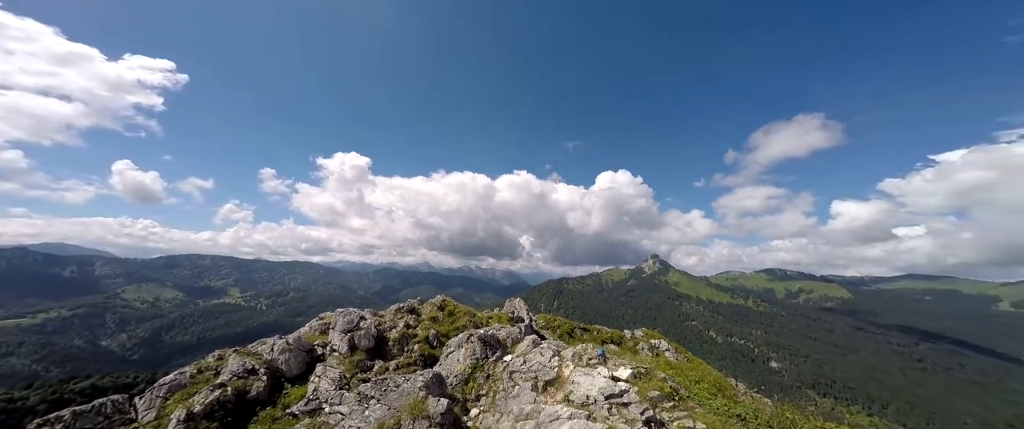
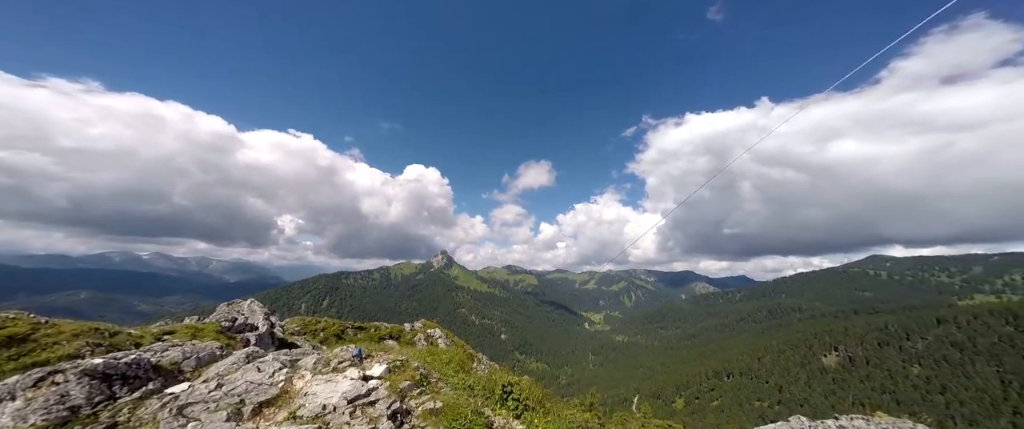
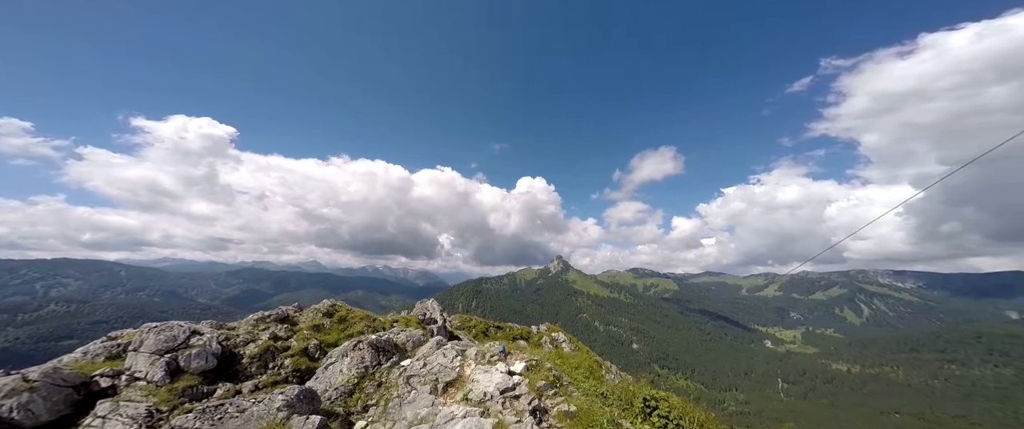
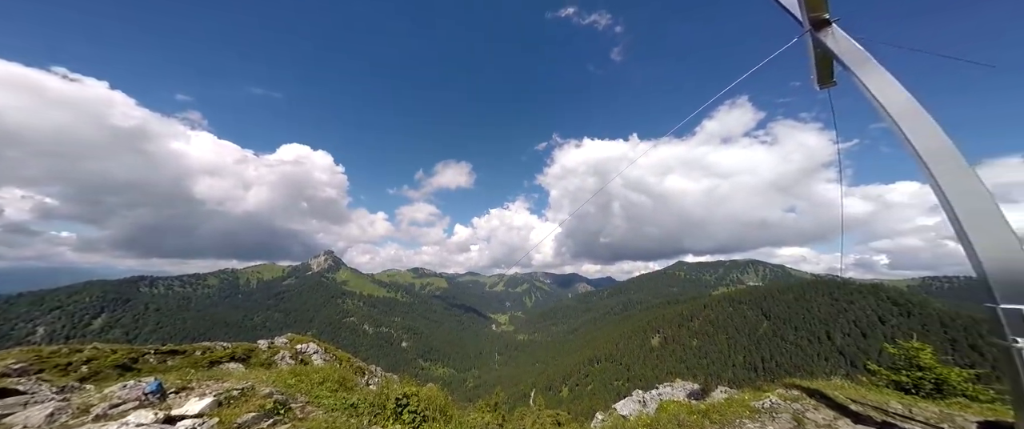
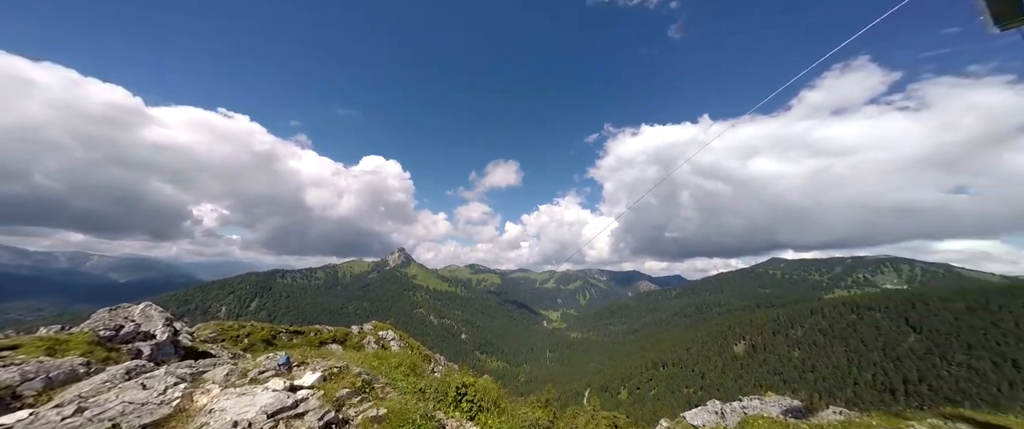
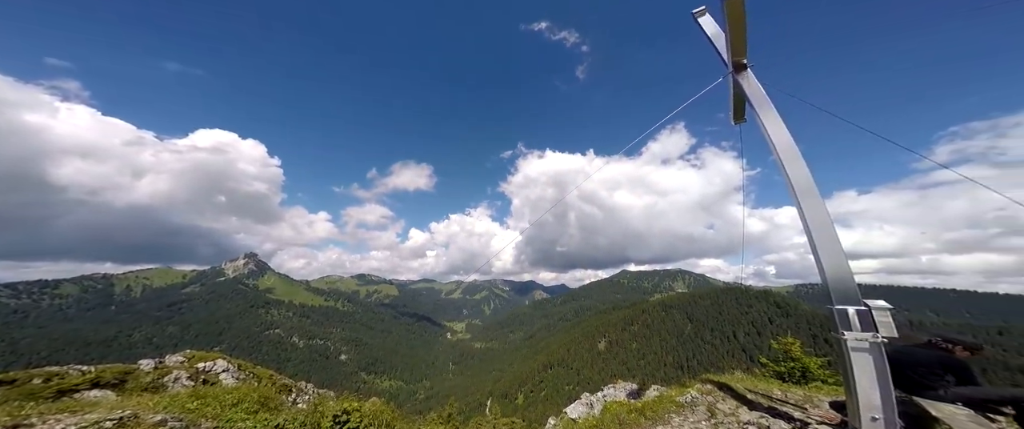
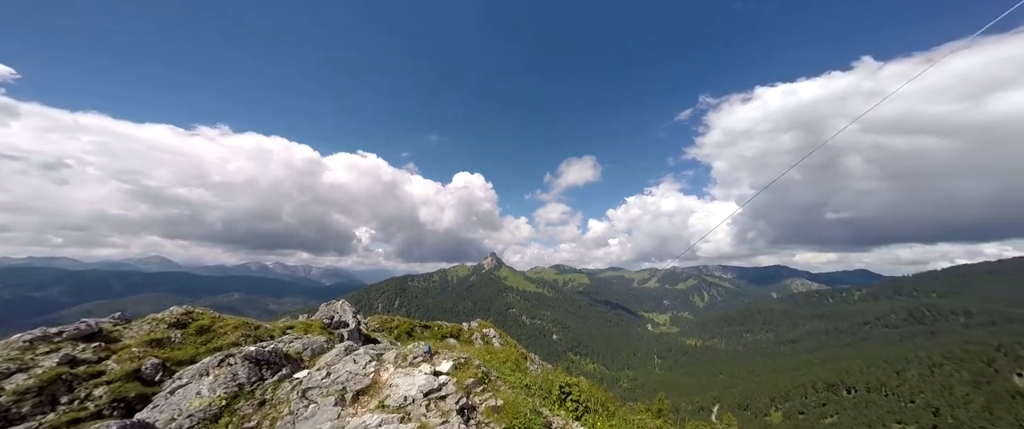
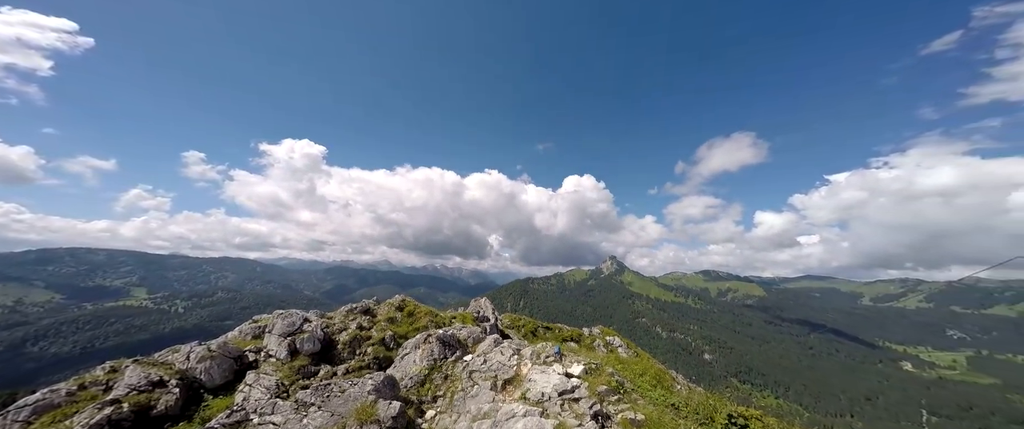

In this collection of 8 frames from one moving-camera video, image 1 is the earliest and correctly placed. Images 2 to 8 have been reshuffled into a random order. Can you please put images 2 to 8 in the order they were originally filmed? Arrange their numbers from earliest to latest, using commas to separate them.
8, 3, 7, 2, 5, 4, 6
